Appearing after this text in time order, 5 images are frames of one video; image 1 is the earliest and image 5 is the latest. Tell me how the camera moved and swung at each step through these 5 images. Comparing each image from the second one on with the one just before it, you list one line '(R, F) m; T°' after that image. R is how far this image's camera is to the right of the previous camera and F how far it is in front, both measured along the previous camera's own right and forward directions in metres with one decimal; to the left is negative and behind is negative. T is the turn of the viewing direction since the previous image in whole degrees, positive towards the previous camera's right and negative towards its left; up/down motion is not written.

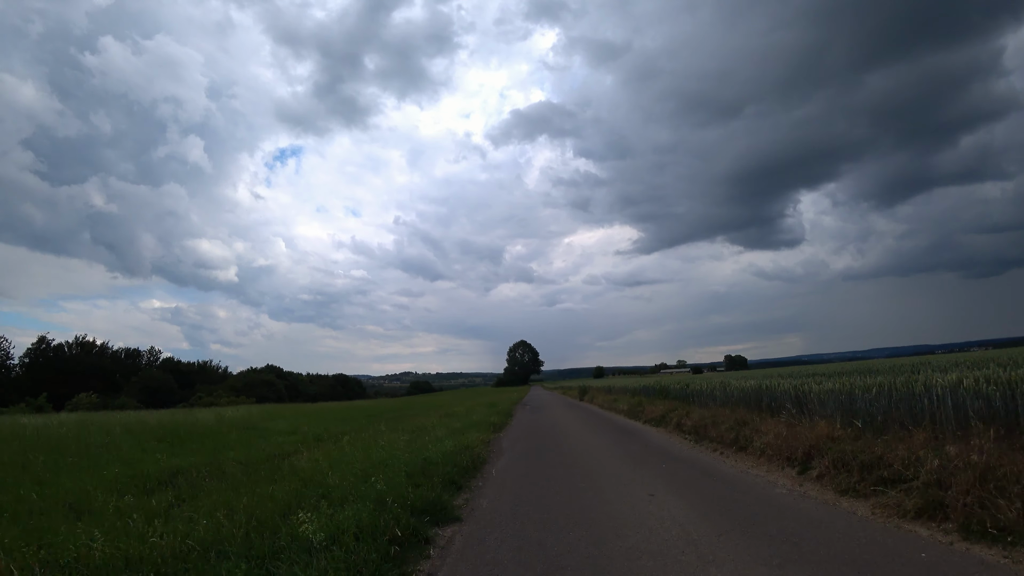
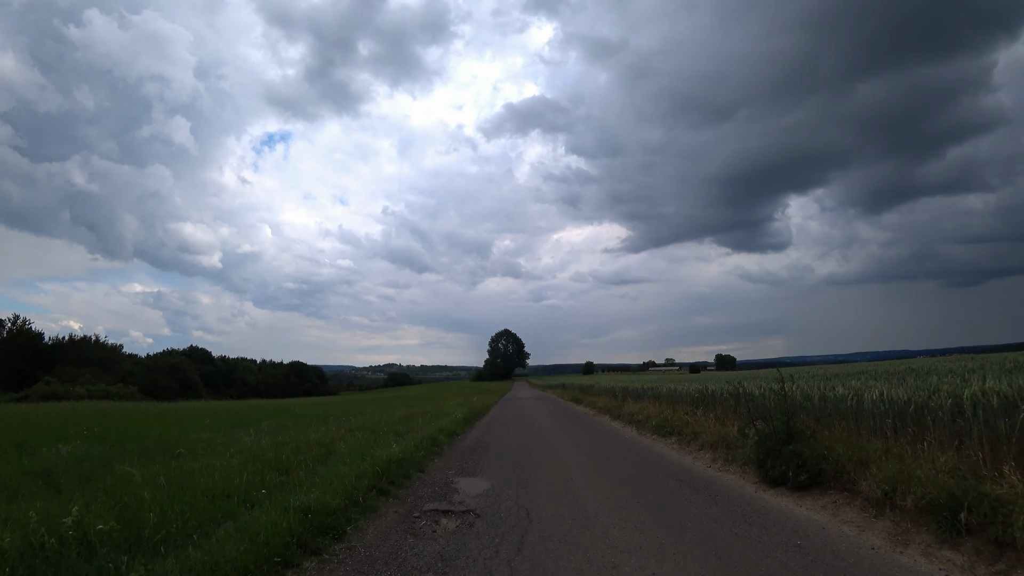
(+0.2, +1.8) m; +1°
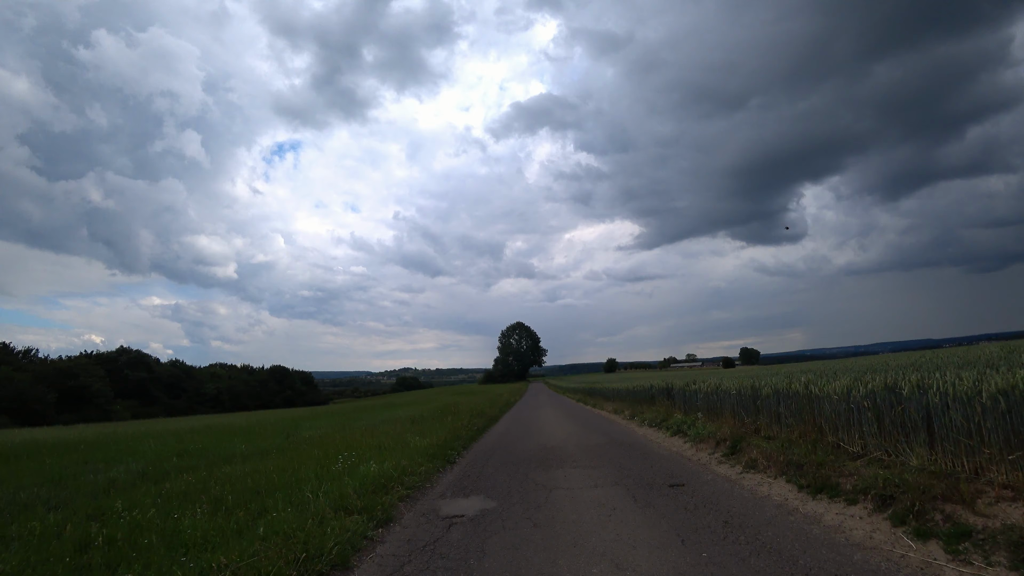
(-0.1, +2.6) m; -1°
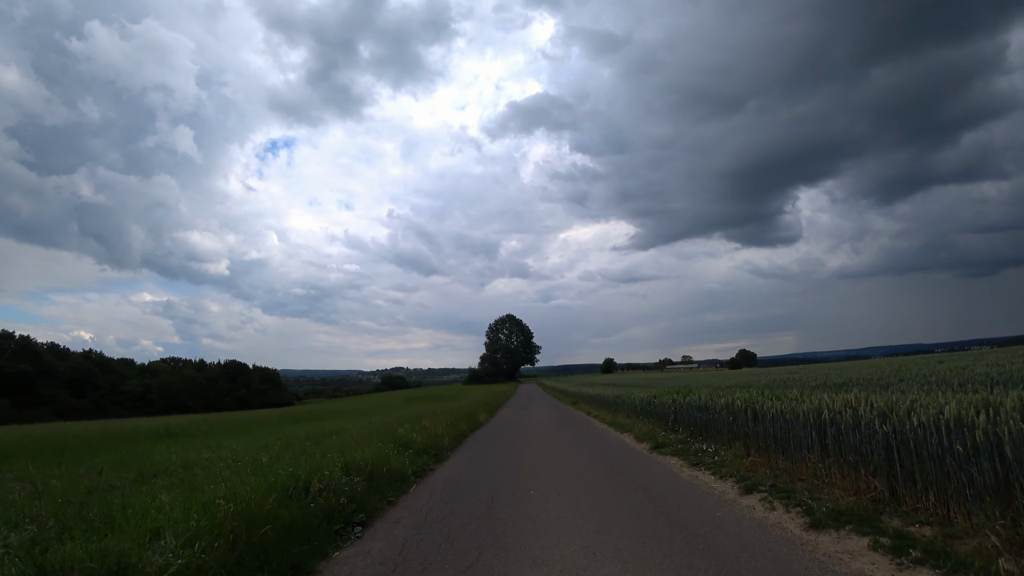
(+0.1, +1.7) m; +1°
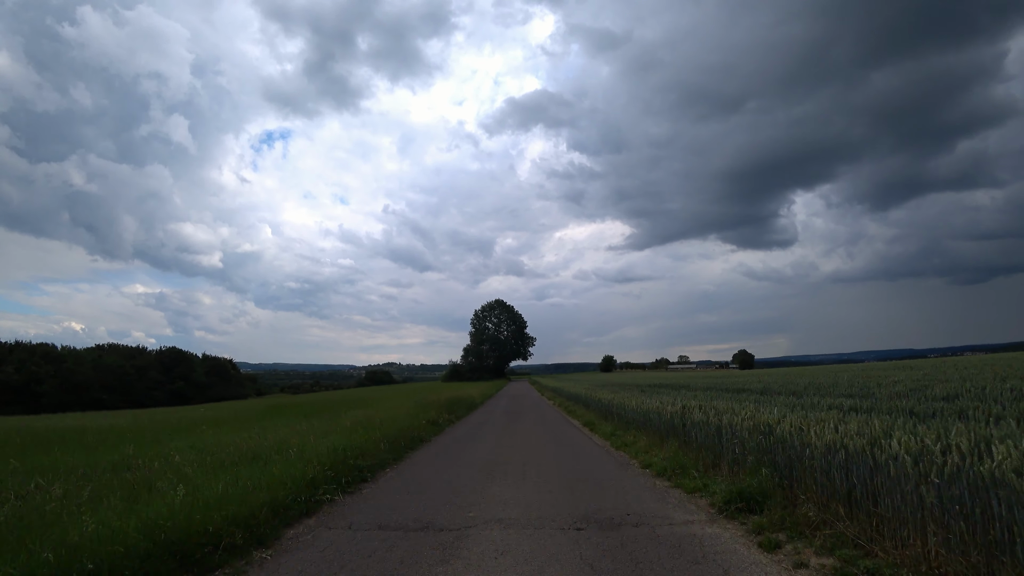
(+0.1, +1.8) m; +1°
